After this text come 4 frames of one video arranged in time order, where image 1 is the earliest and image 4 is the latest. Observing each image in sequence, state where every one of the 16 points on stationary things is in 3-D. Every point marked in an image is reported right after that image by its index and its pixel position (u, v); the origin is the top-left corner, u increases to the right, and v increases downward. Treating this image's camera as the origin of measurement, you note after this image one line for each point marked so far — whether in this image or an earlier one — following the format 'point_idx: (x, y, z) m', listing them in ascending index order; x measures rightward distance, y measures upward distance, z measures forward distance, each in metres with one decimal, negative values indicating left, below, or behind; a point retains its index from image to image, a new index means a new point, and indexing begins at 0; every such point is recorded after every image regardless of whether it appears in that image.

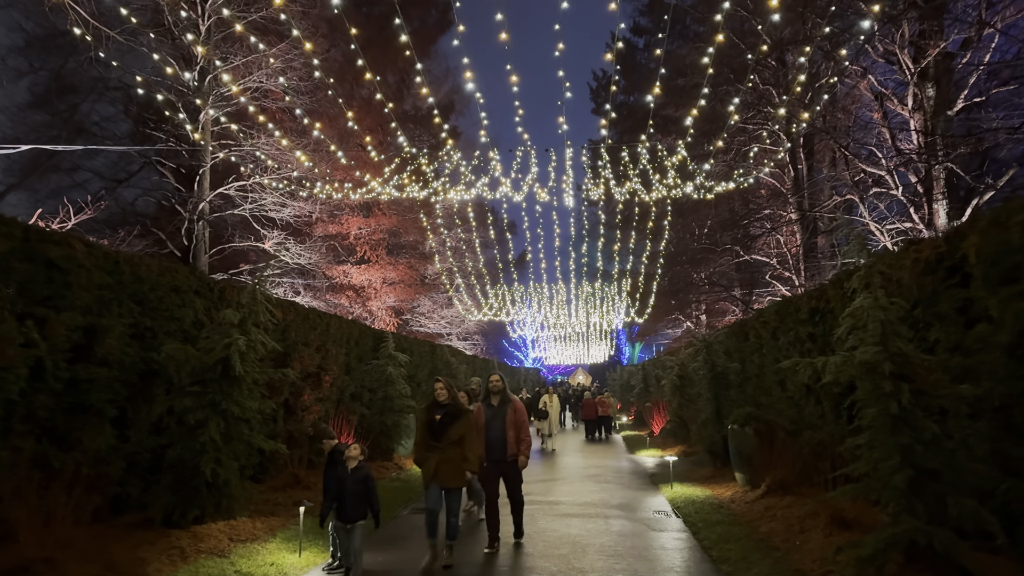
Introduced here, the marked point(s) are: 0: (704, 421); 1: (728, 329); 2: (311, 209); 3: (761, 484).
0: (+2.7, -1.8, +9.7) m
1: (+3.1, -0.6, +10.0) m
2: (-4.9, +1.9, +17.3) m
3: (+2.7, -2.1, +7.5) m
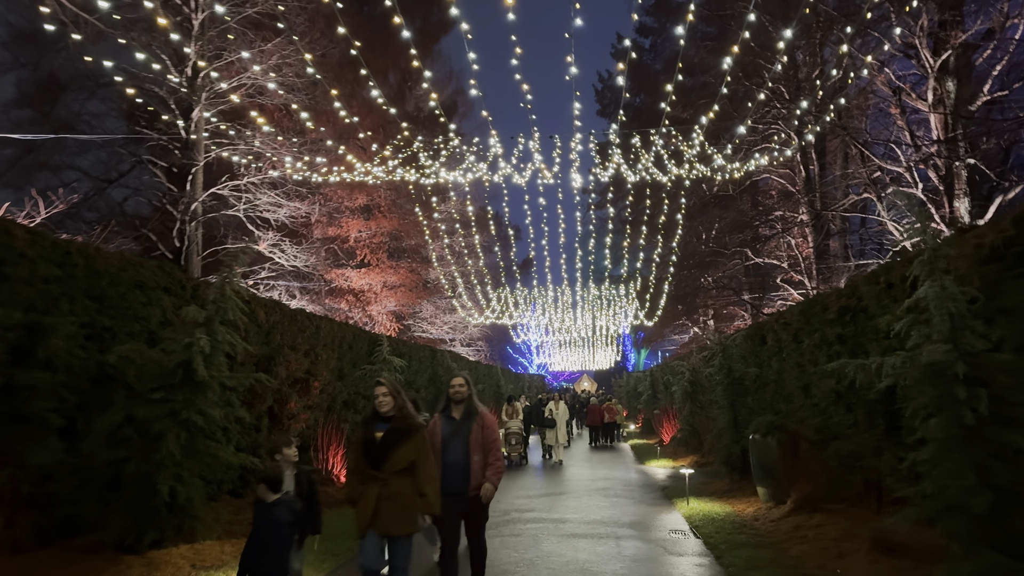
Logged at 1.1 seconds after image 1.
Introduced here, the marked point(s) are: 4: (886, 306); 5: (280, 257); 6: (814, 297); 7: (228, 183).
0: (+2.7, -1.8, +9.1) m
1: (+3.1, -0.6, +9.4) m
2: (-4.9, +1.9, +16.8) m
3: (+2.7, -2.1, +6.9) m
4: (+2.9, -0.1, +5.4) m
5: (-5.1, +0.7, +15.4) m
6: (+3.0, -0.1, +7.1) m
7: (-6.3, +2.3, +15.7) m
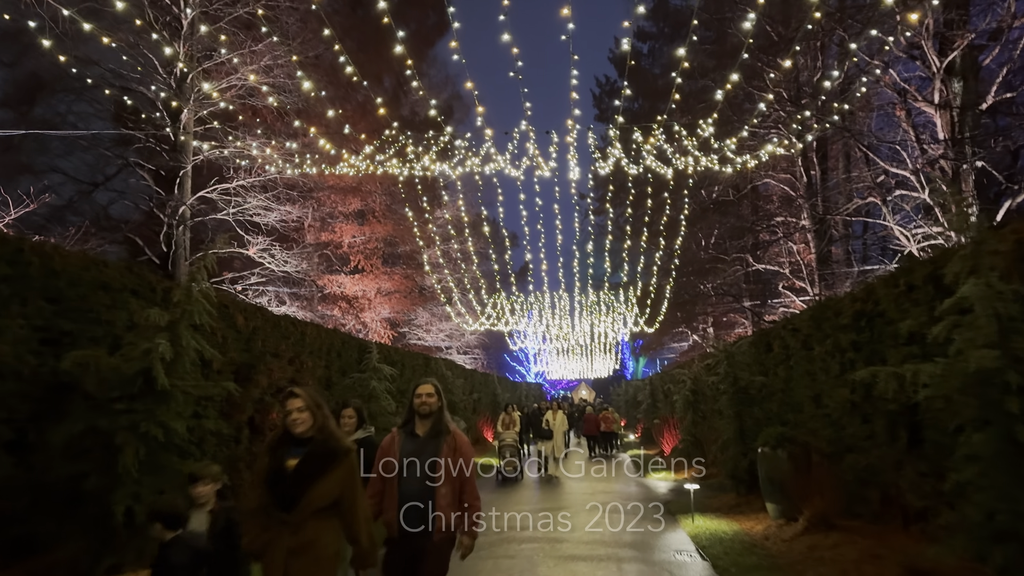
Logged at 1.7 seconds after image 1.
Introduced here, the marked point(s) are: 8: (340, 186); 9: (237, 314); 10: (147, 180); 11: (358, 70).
0: (+2.6, -1.9, +8.7) m
1: (+3.0, -0.7, +9.0) m
2: (-5.0, +1.7, +16.4) m
3: (+2.6, -2.1, +6.5) m
4: (+2.8, -0.2, +5.0) m
5: (-5.2, +0.6, +15.0) m
6: (+3.0, -0.1, +6.7) m
7: (-6.4, +2.2, +15.3) m
8: (-4.9, +2.9, +19.9) m
9: (-2.6, -0.2, +6.6) m
10: (-8.0, +2.4, +15.4) m
11: (-3.6, +5.1, +16.6) m
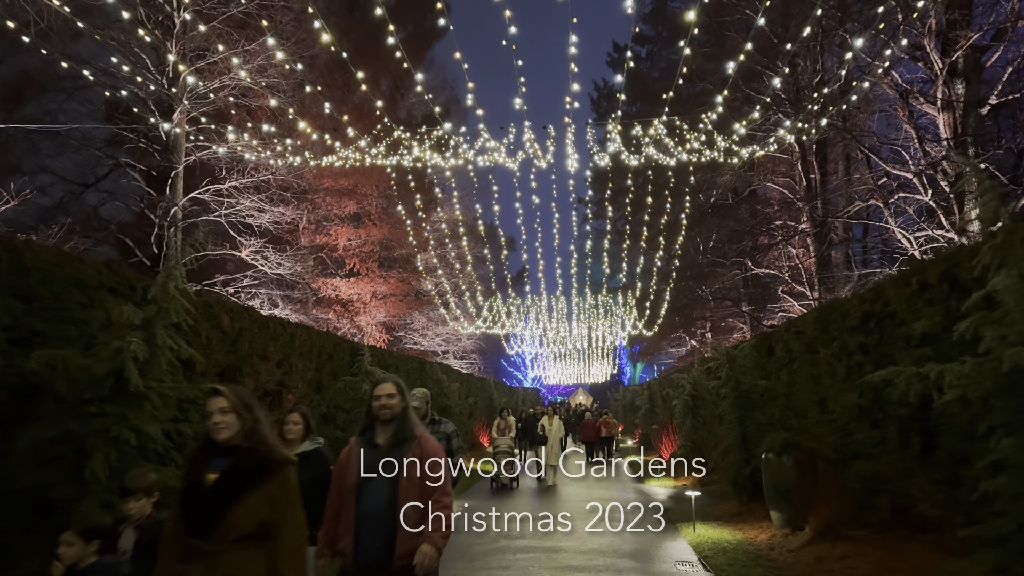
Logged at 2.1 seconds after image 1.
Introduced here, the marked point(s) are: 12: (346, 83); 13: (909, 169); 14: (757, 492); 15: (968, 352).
0: (+2.6, -1.9, +8.4) m
1: (+3.0, -0.7, +8.8) m
2: (-5.0, +1.7, +16.2) m
3: (+2.6, -2.1, +6.3) m
4: (+2.8, -0.2, +4.8) m
5: (-5.2, +0.5, +14.8) m
6: (+2.9, -0.1, +6.5) m
7: (-6.5, +2.2, +15.1) m
8: (-5.0, +2.8, +19.7) m
9: (-2.7, -0.2, +6.4) m
10: (-8.0, +2.3, +15.1) m
11: (-3.7, +5.1, +16.4) m
12: (-4.6, +5.6, +19.3) m
13: (+7.7, +2.3, +13.6) m
14: (+2.9, -2.4, +8.3) m
15: (+2.8, -0.4, +4.3) m
